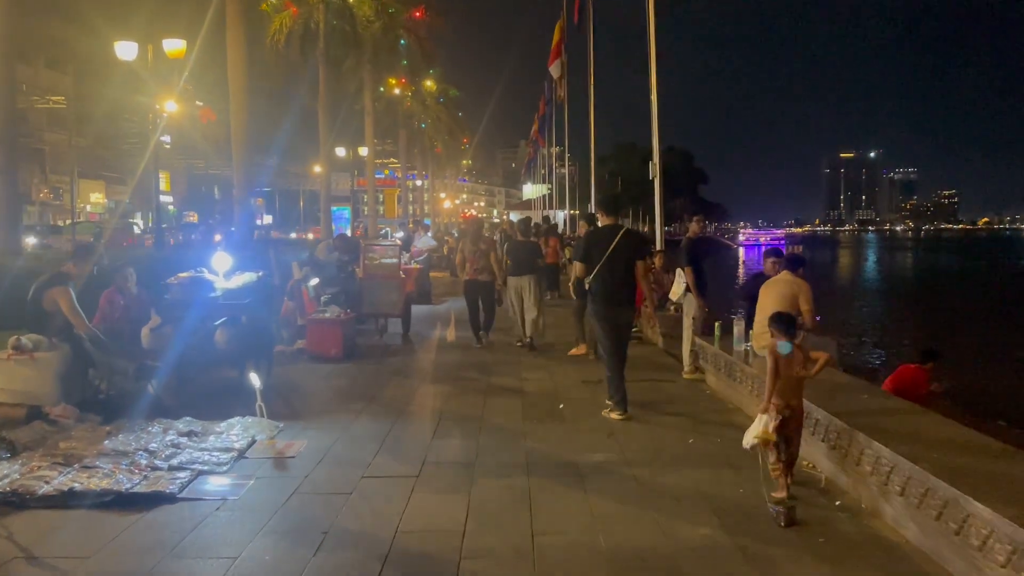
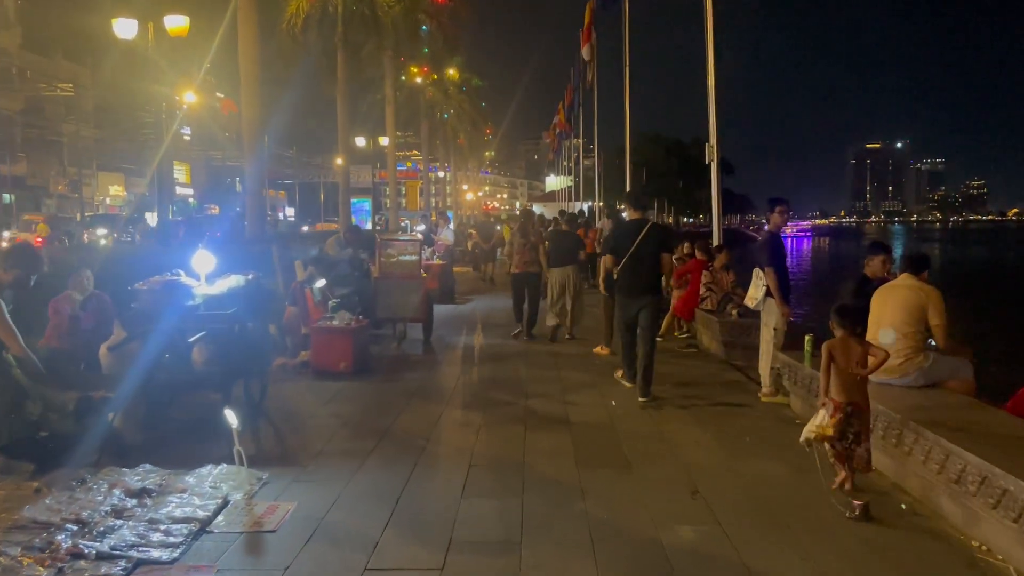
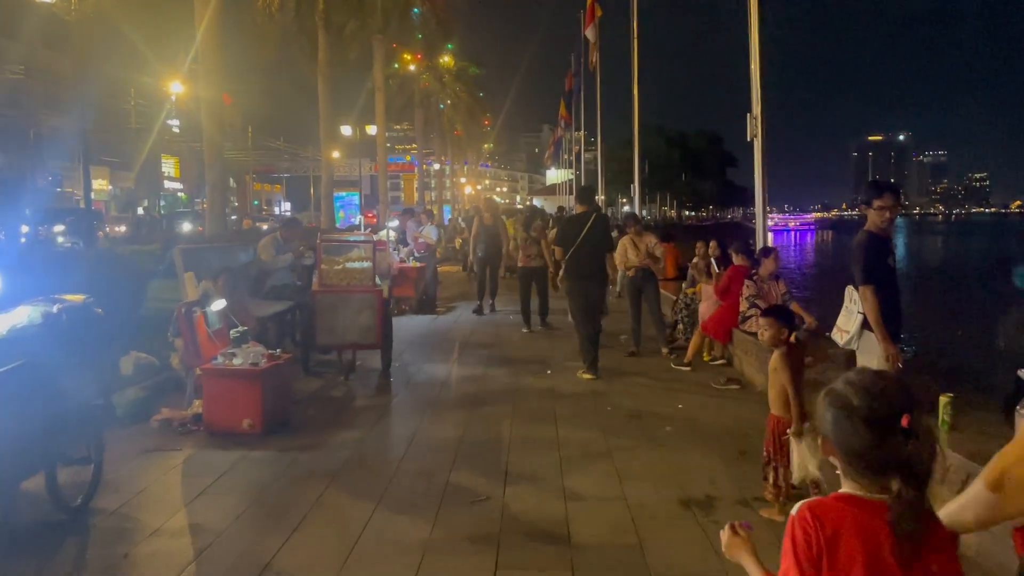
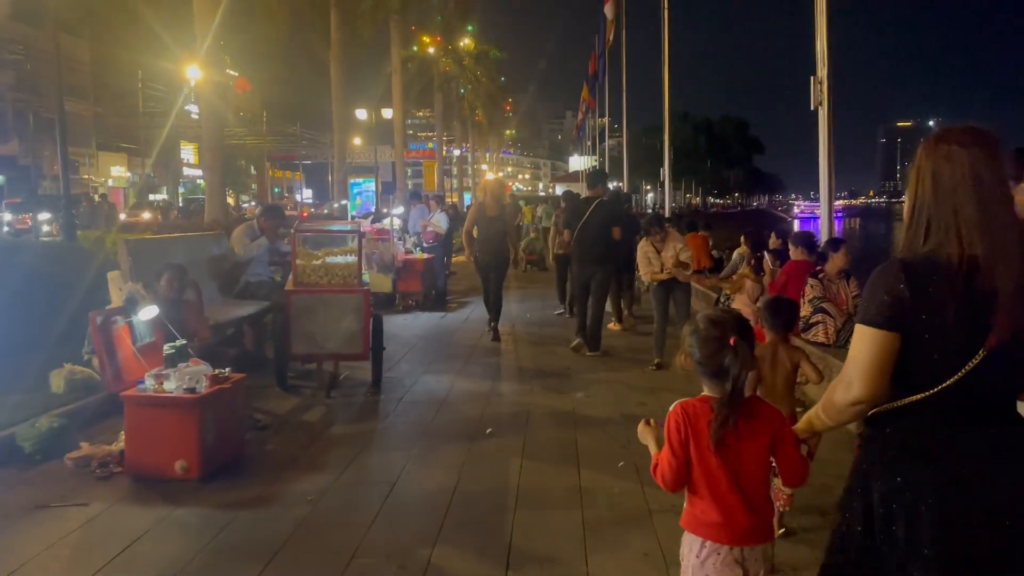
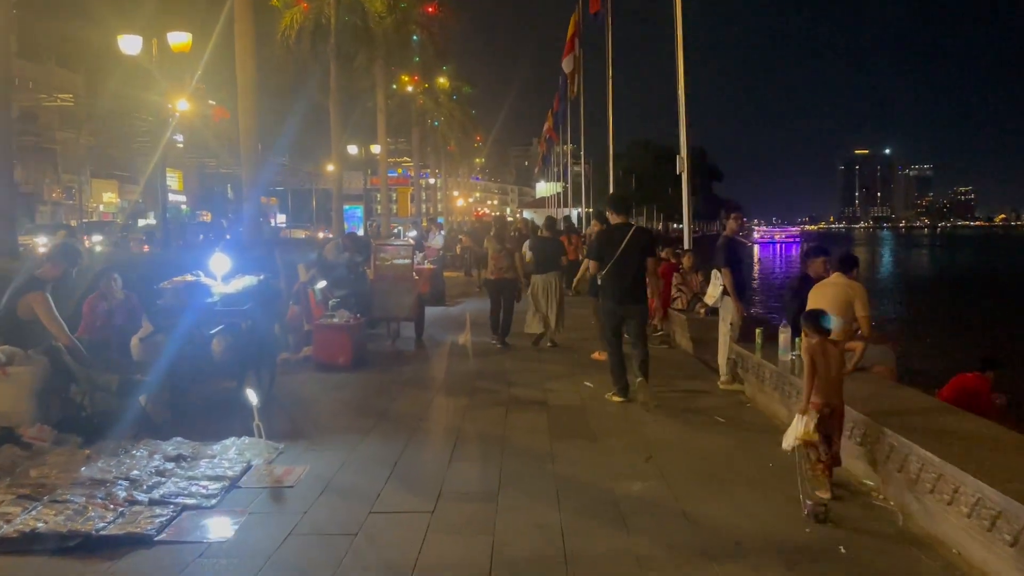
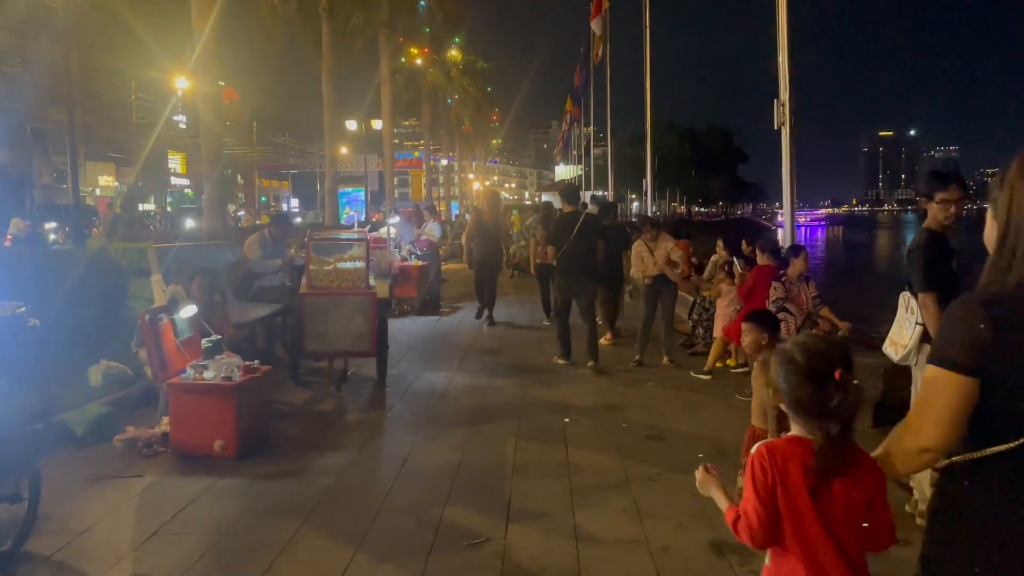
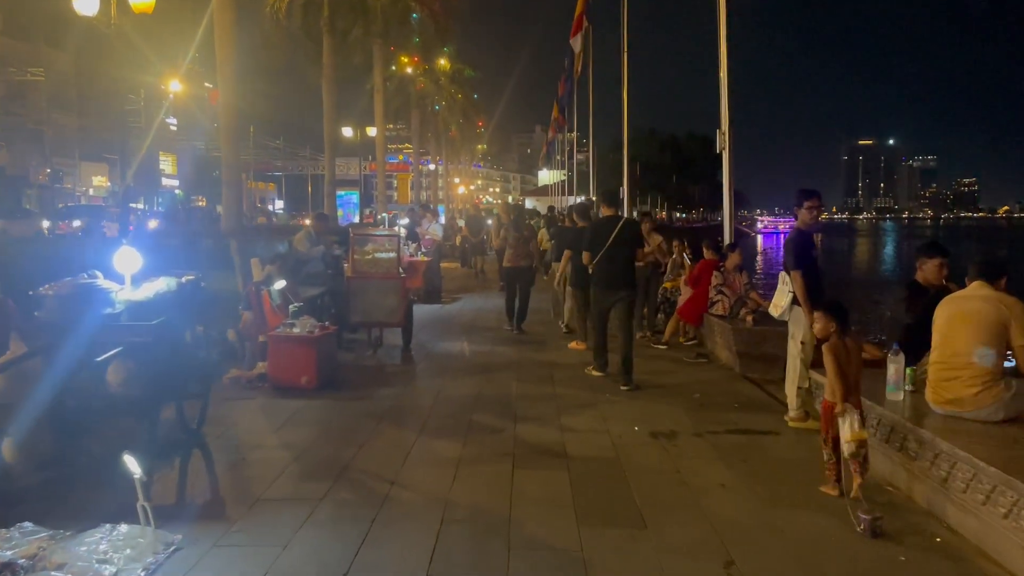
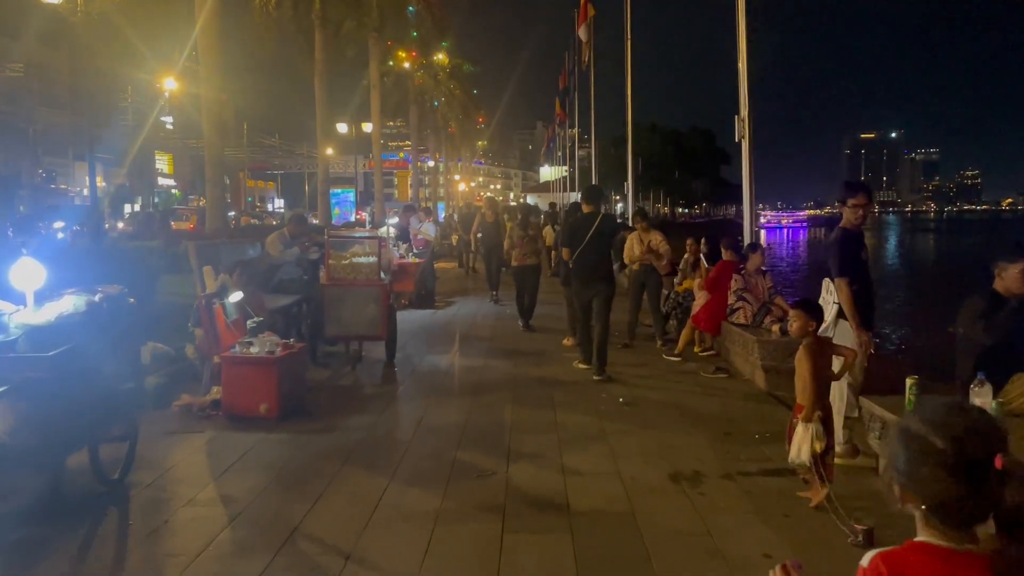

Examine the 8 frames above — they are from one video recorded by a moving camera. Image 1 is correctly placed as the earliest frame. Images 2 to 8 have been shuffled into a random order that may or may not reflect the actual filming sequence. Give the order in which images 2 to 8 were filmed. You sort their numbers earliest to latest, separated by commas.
5, 2, 7, 8, 3, 6, 4
